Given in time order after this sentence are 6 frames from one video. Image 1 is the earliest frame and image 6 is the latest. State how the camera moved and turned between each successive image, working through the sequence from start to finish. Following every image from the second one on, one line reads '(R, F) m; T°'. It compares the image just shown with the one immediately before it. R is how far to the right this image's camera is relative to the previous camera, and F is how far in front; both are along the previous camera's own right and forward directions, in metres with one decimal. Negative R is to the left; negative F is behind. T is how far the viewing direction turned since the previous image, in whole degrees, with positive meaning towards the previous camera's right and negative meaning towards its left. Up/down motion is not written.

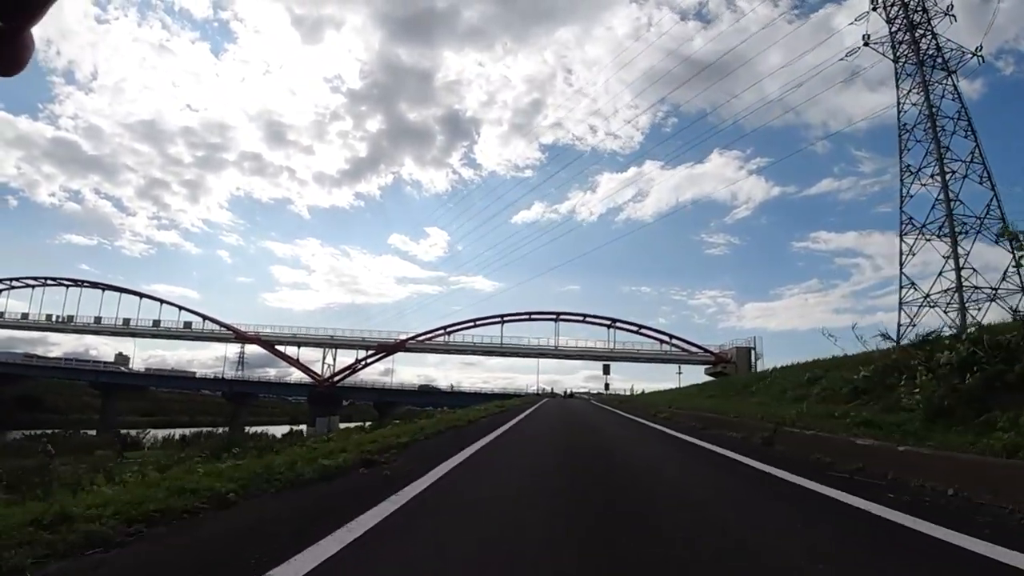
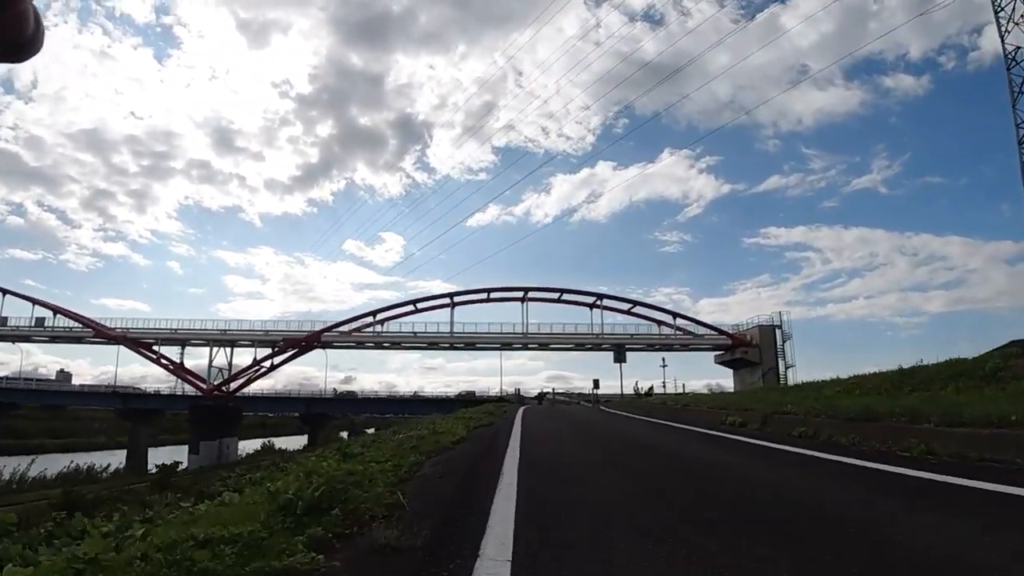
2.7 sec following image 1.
(+0.1, +7.2) m; +3°
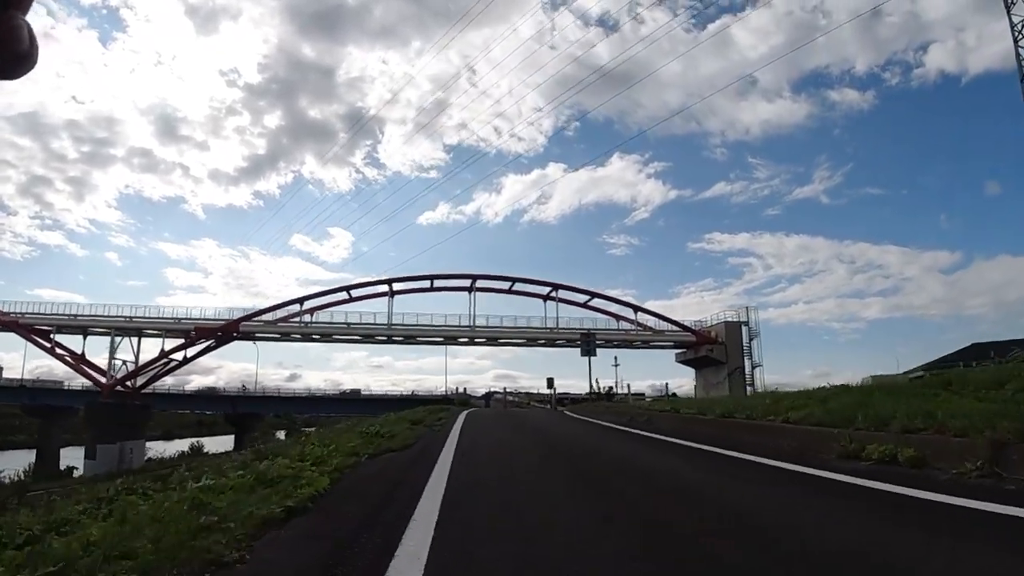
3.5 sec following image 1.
(+0.1, +2.0) m; +4°
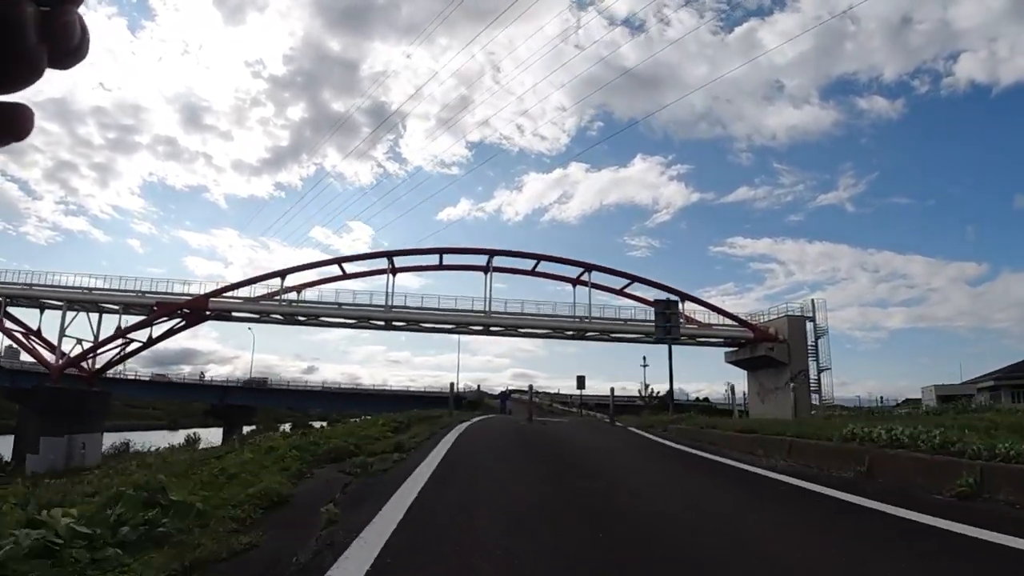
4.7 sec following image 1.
(-0.1, +3.1) m; -1°
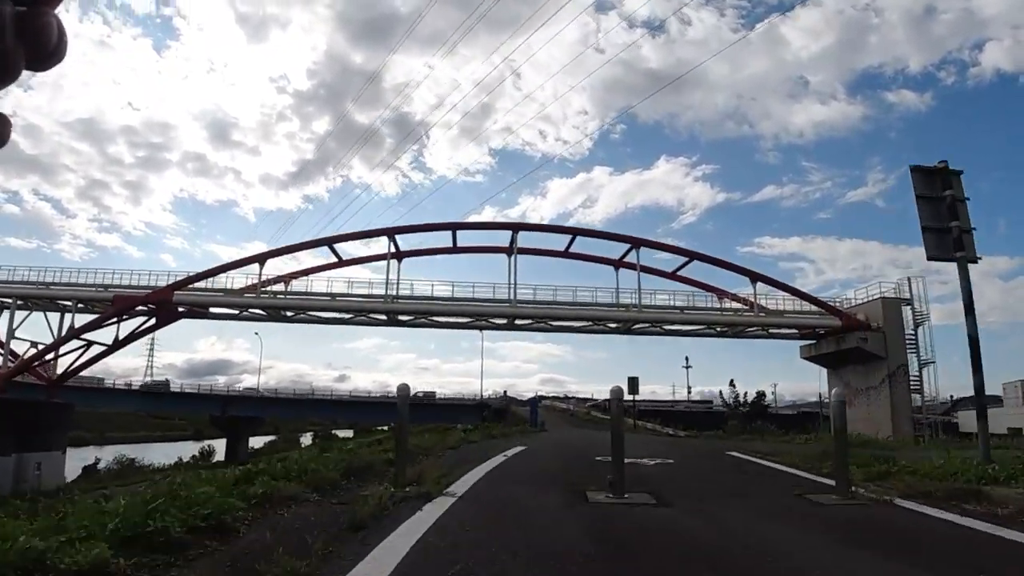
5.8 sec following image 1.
(-0.1, +2.9) m; -2°
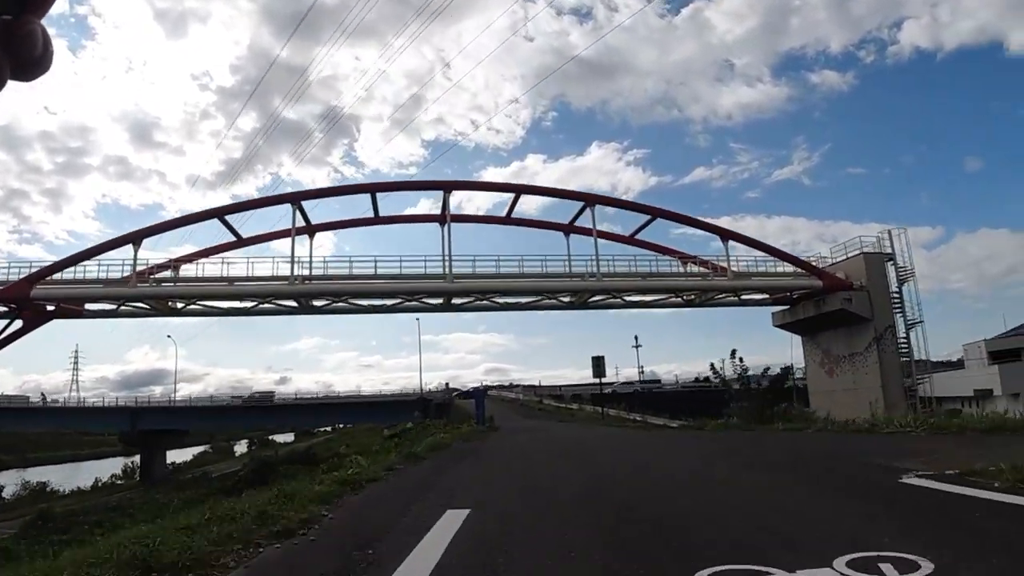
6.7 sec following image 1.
(+0.1, +2.0) m; +5°
